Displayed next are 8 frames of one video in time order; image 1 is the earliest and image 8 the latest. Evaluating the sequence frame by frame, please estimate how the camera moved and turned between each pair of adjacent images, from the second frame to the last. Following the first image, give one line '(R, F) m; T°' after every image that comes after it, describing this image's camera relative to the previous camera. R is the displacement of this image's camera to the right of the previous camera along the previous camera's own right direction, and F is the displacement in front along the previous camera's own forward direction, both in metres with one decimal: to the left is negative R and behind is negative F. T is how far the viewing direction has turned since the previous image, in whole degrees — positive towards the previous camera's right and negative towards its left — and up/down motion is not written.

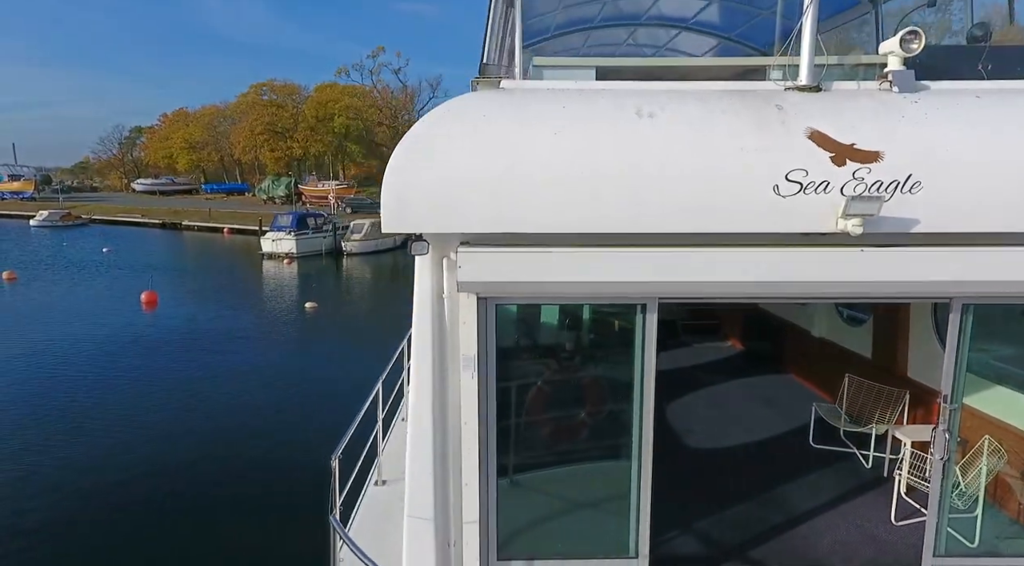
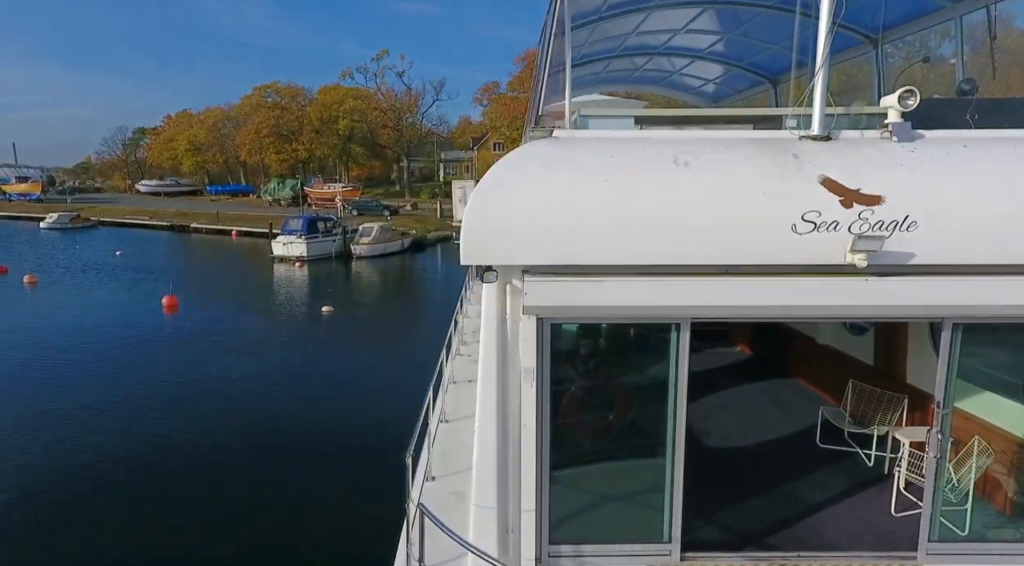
(-0.3, -0.5) m; 0°
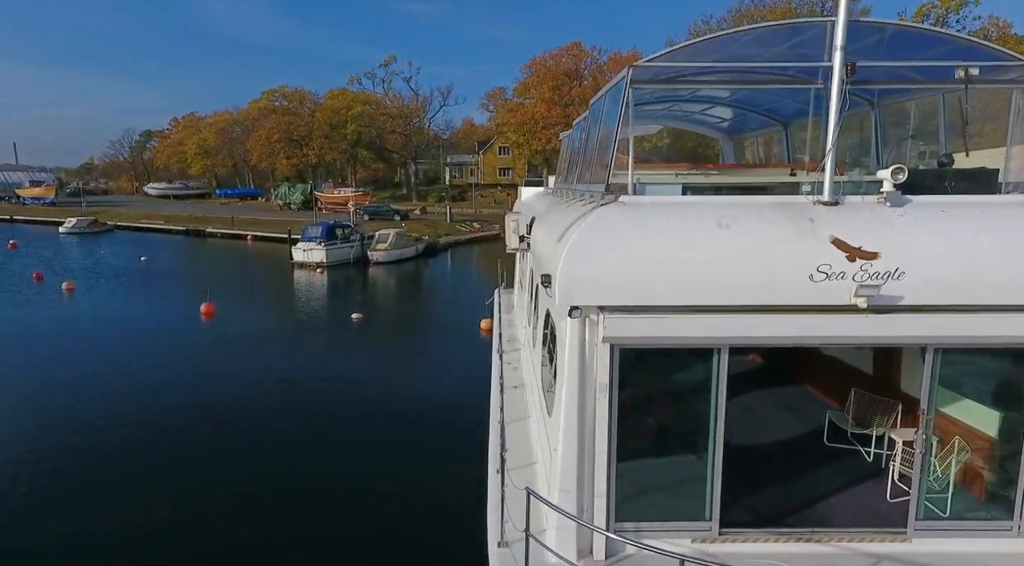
(-0.5, -1.0) m; 0°
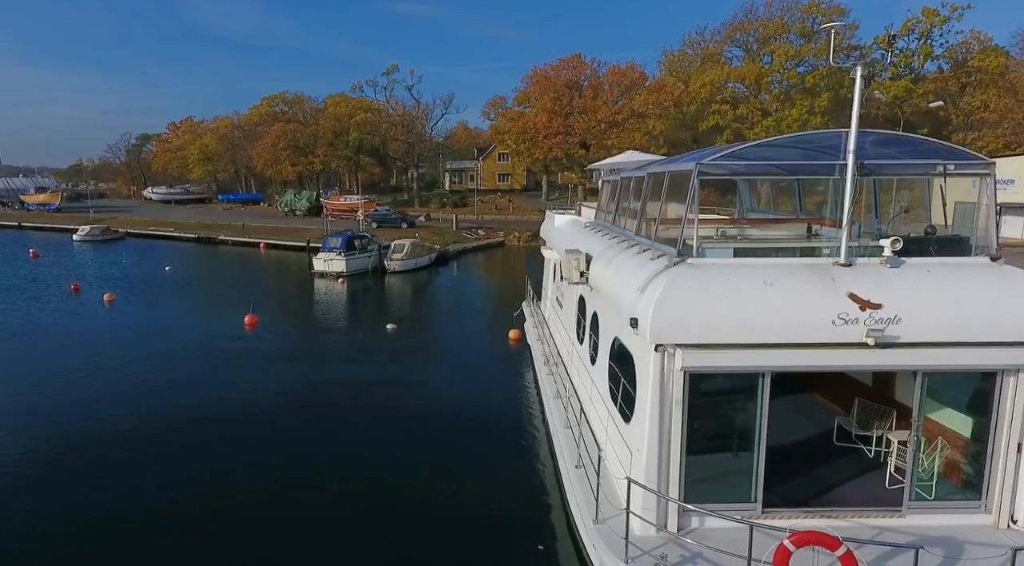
(-0.9, -1.4) m; +1°
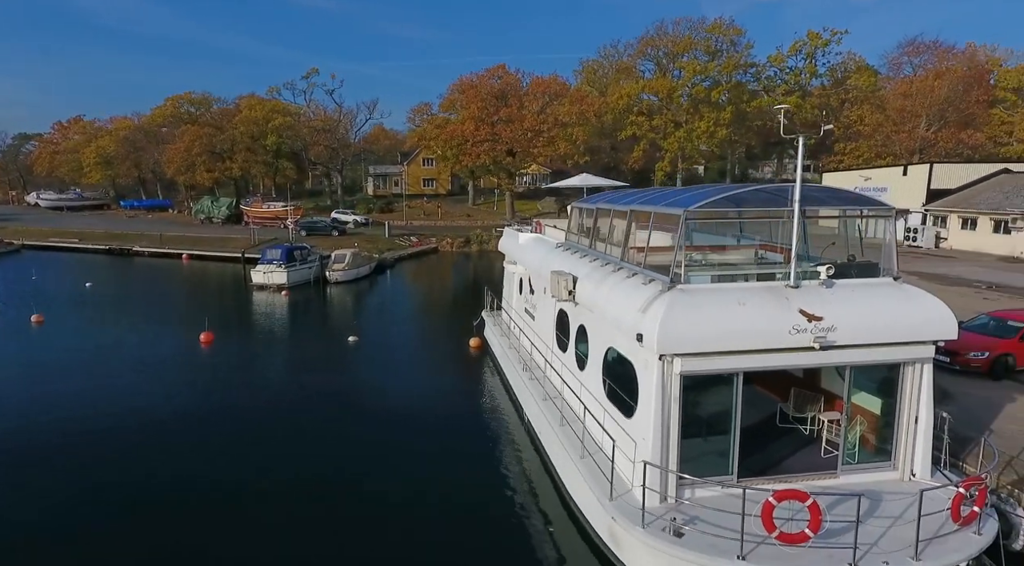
(-1.3, -1.3) m; +8°
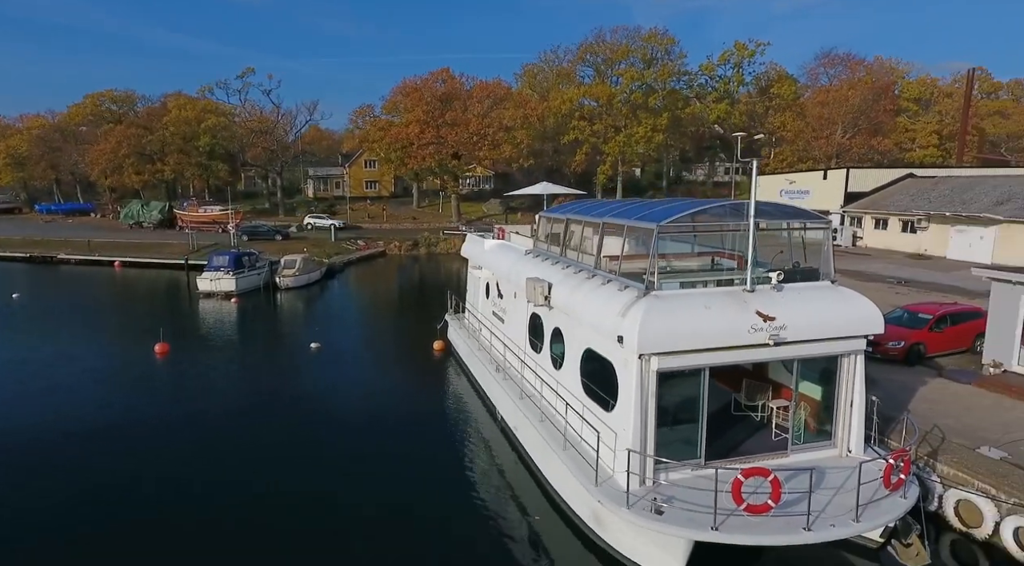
(-0.7, -0.8) m; +6°
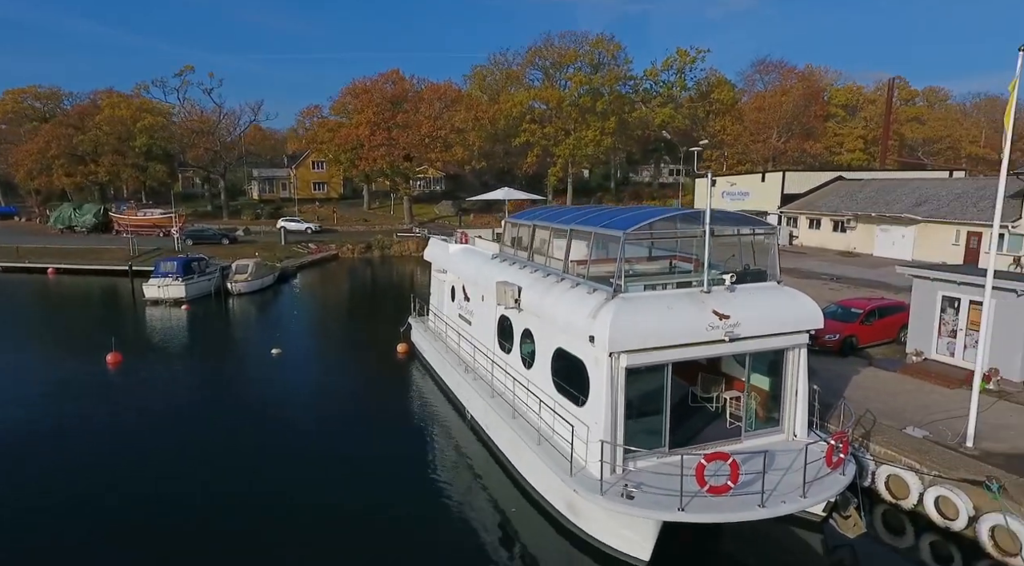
(-0.5, -0.6) m; +5°
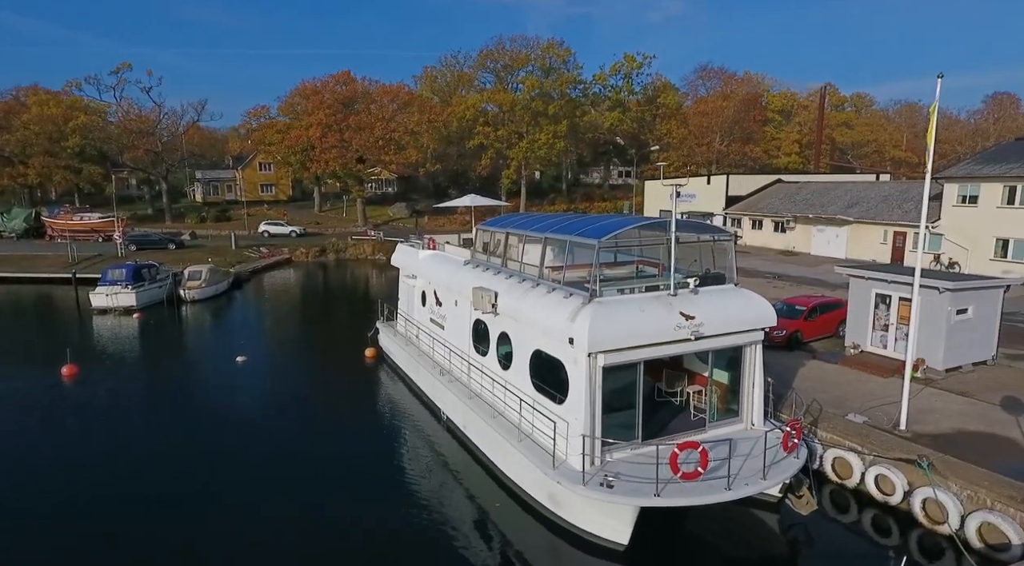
(-0.6, -0.6) m; +5°
